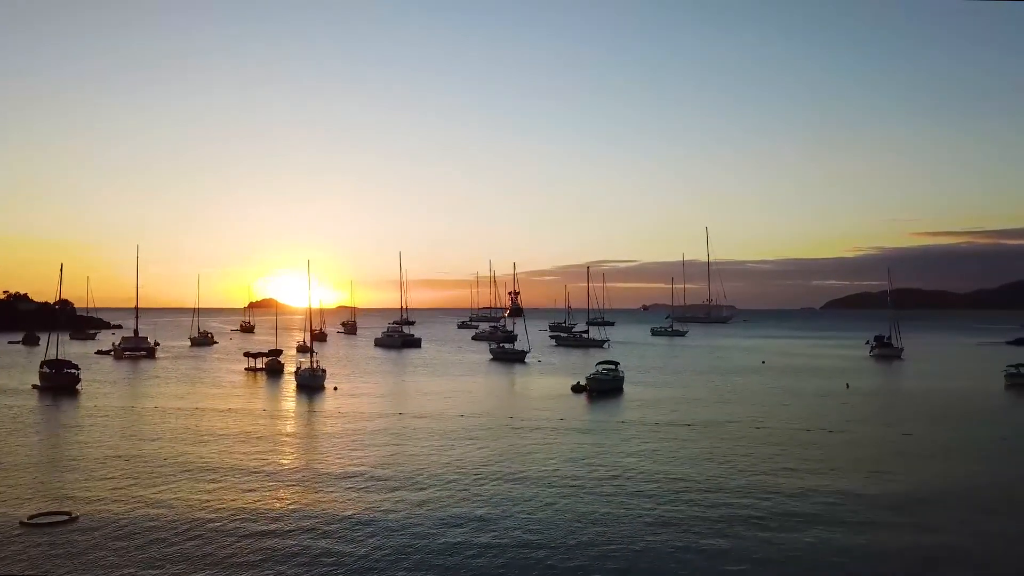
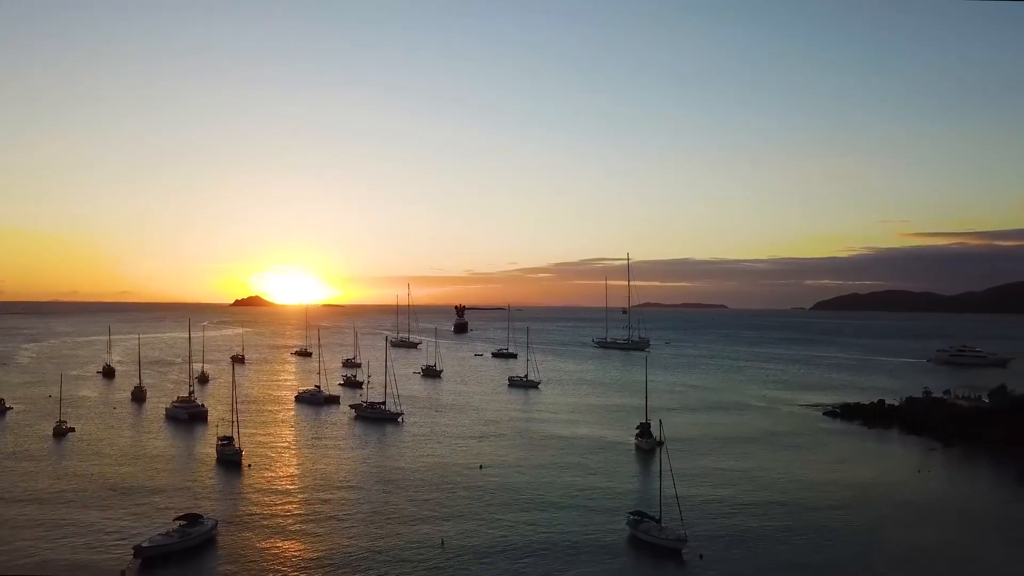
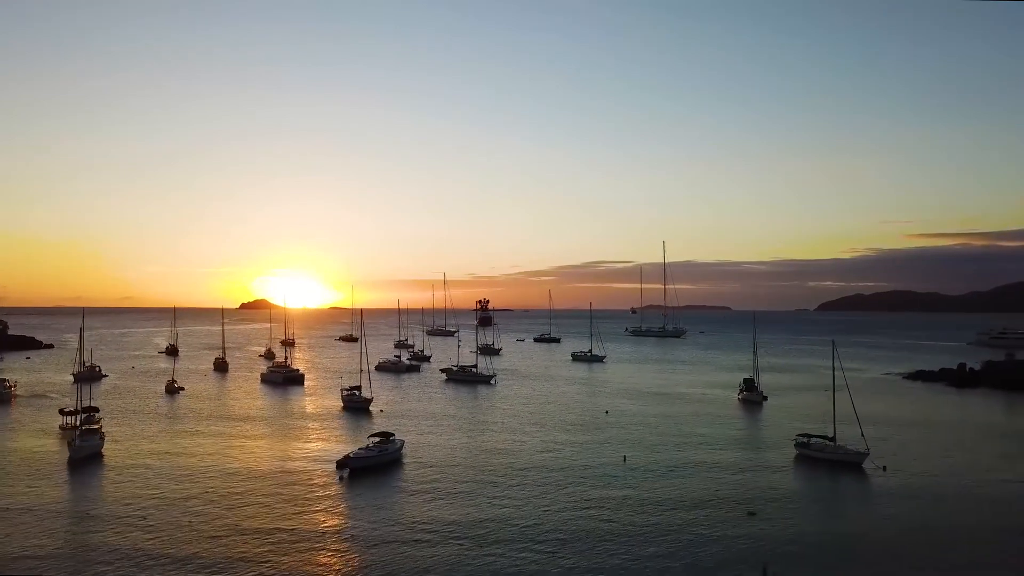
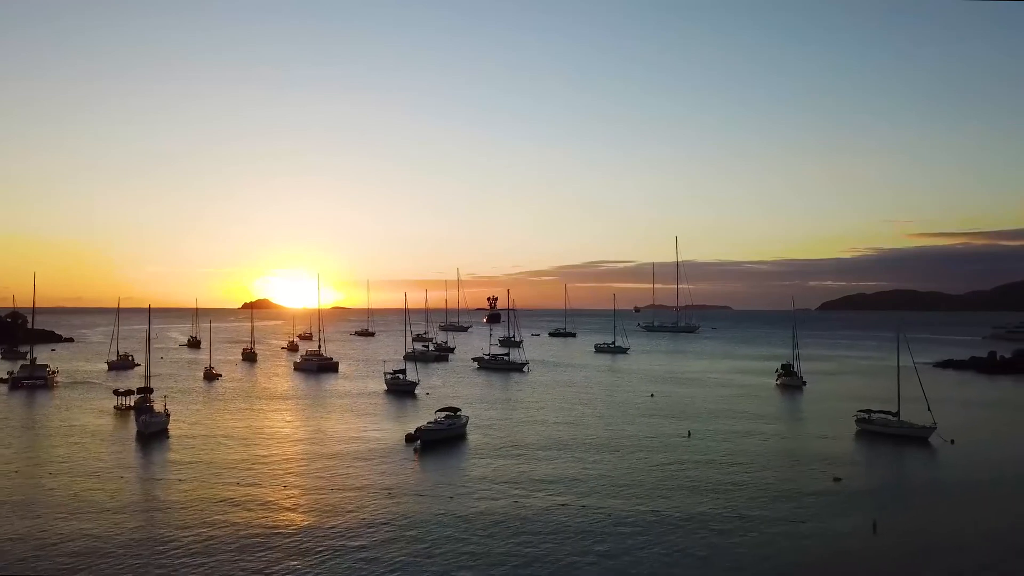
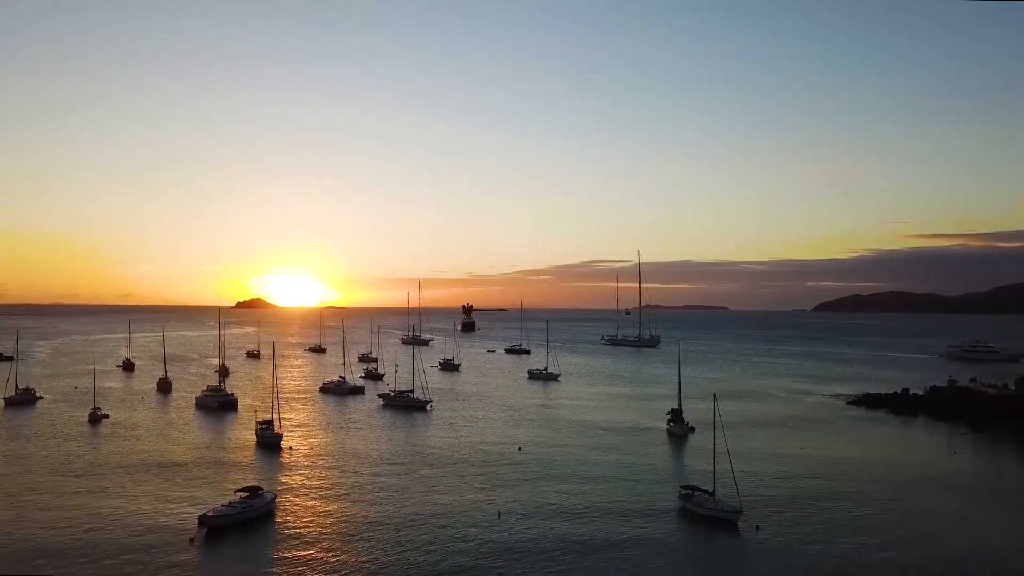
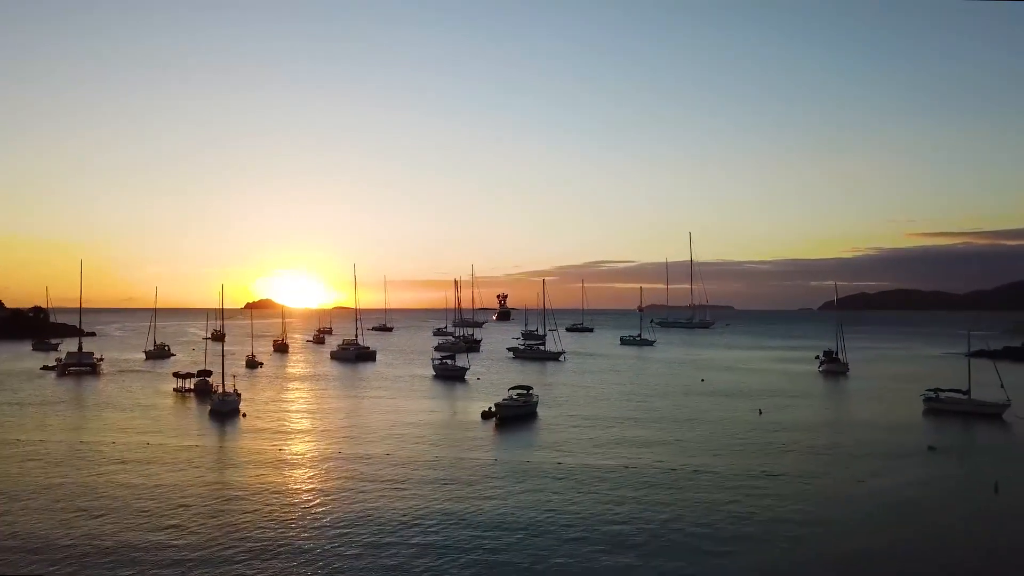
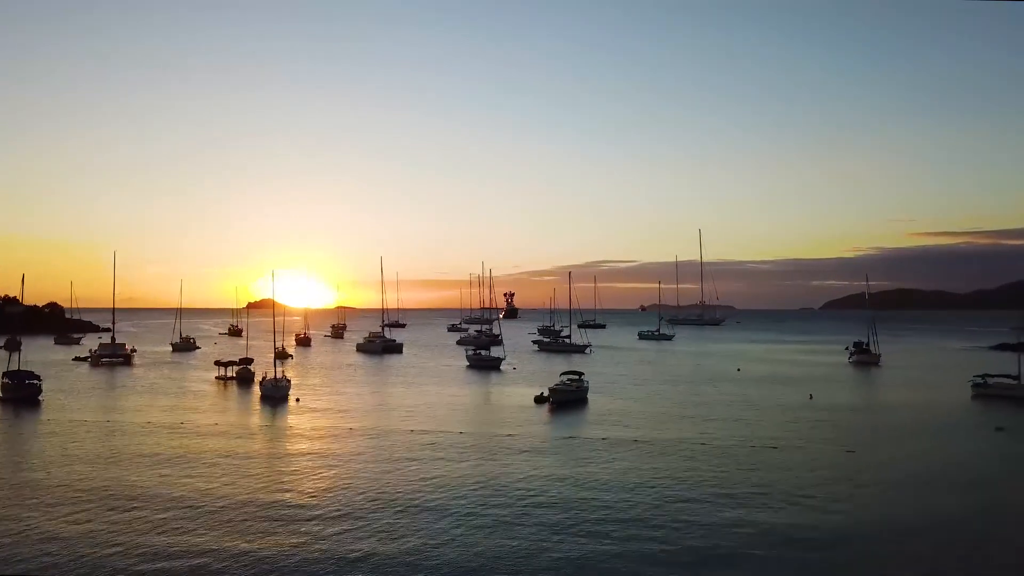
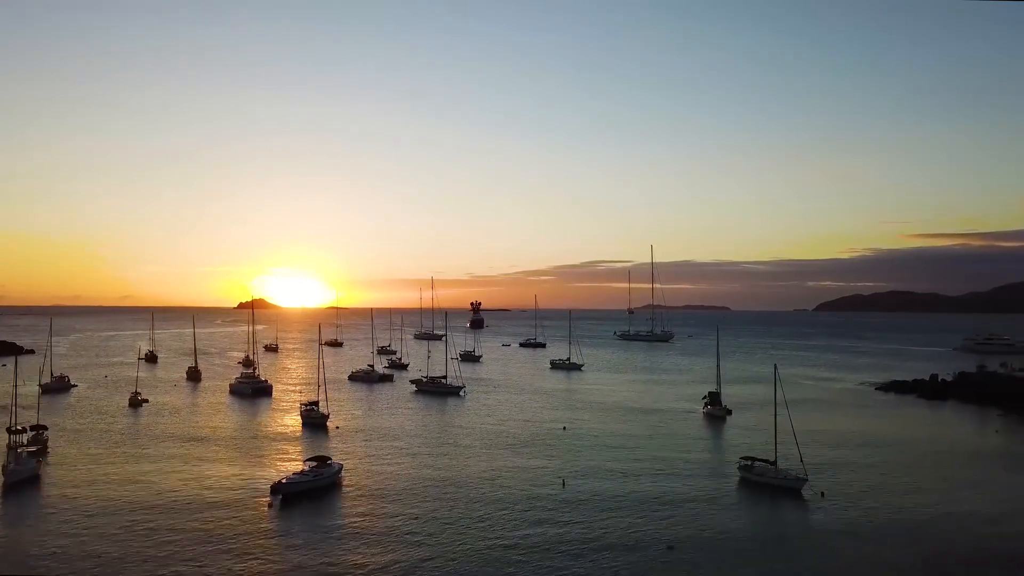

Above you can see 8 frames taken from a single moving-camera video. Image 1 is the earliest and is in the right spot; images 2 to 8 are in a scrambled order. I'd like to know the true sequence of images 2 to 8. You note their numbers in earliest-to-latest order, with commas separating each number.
7, 6, 4, 3, 8, 5, 2
